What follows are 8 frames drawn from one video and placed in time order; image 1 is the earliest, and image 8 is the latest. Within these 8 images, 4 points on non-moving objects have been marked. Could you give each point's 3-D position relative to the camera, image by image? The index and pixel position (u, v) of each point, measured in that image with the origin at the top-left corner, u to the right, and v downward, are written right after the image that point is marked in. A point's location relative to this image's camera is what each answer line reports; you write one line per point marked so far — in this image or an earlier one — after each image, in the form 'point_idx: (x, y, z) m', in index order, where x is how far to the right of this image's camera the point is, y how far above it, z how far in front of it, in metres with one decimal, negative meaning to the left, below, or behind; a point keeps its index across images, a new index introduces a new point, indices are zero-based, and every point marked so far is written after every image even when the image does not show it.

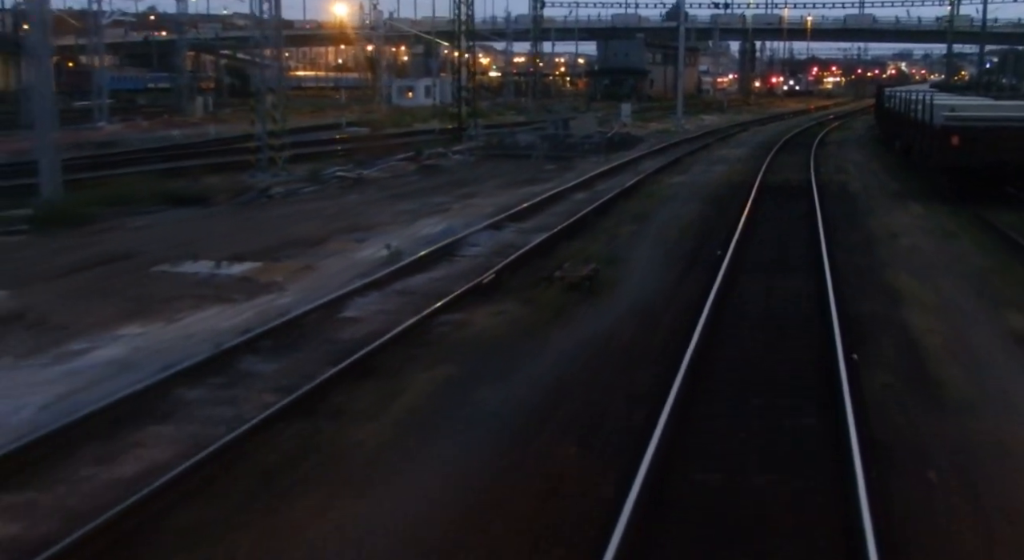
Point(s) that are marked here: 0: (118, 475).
0: (-2.7, -1.3, +7.2) m
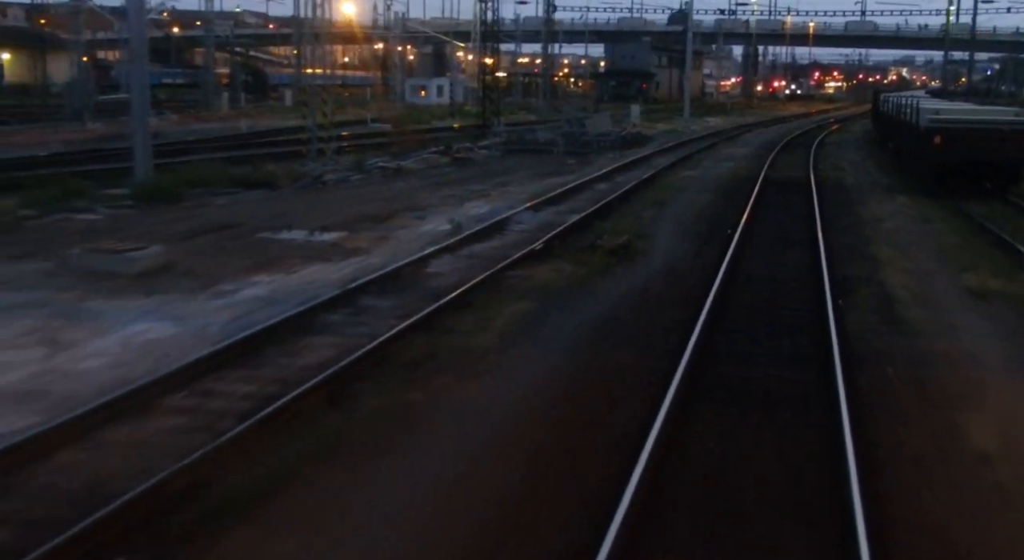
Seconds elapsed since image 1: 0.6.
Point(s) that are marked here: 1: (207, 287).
0: (-2.0, -0.7, +10.0) m
1: (-3.8, -0.1, +13.1) m
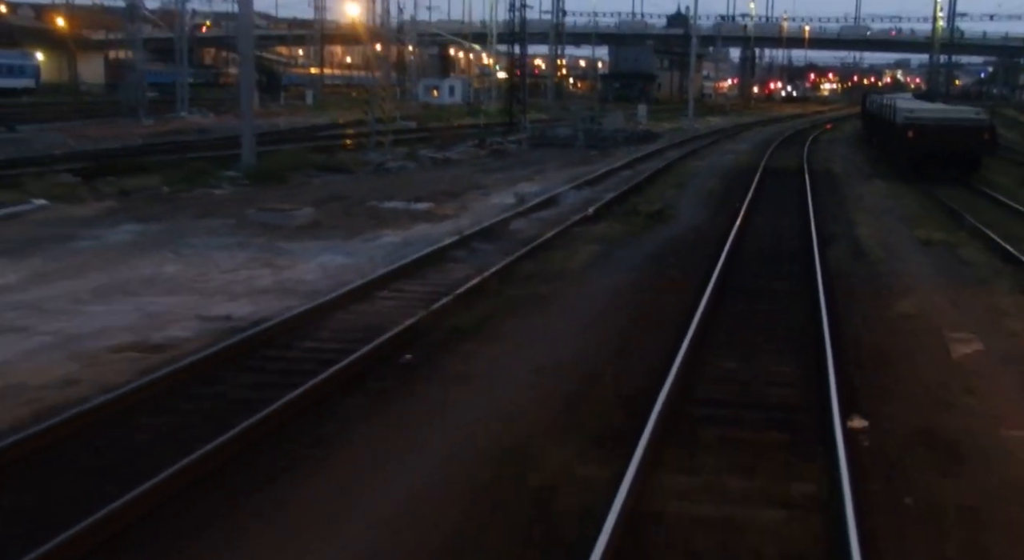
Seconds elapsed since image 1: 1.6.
0: (-0.8, +0.1, +14.6) m
1: (-2.6, +0.7, +17.6) m
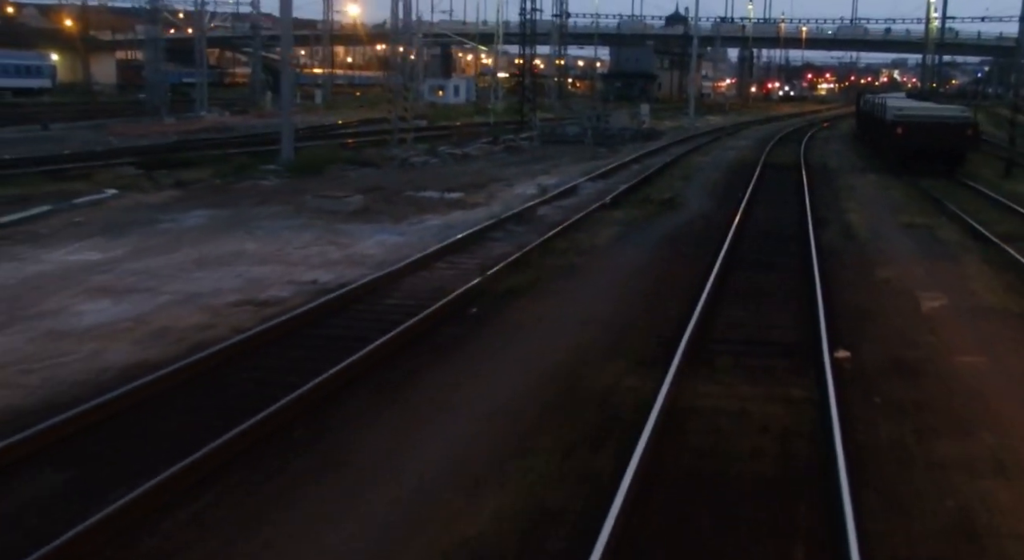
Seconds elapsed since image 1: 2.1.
0: (-0.2, +0.5, +16.8) m
1: (-2.1, +1.1, +19.9) m
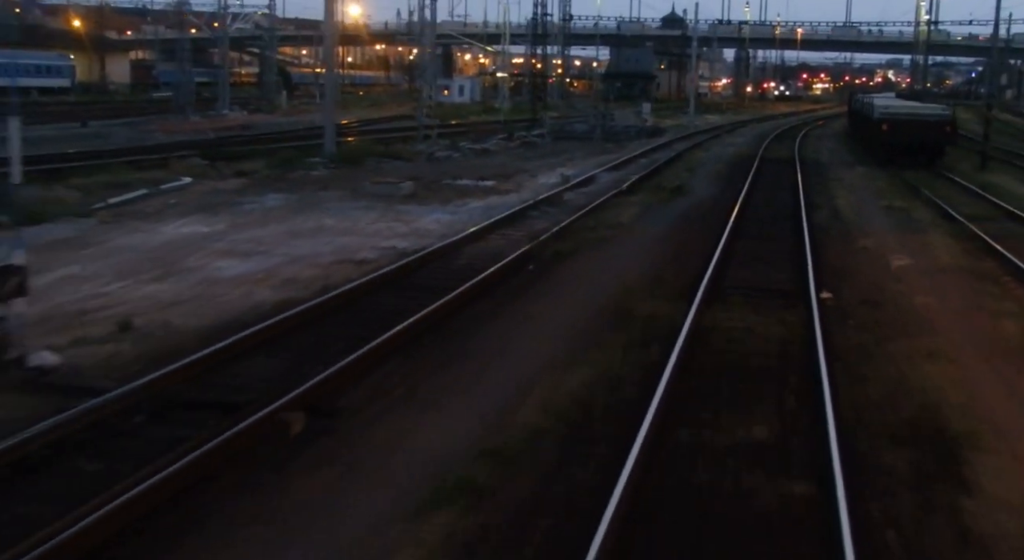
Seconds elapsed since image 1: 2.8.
0: (+0.5, +1.0, +19.8) m
1: (-1.4, +1.7, +22.9) m
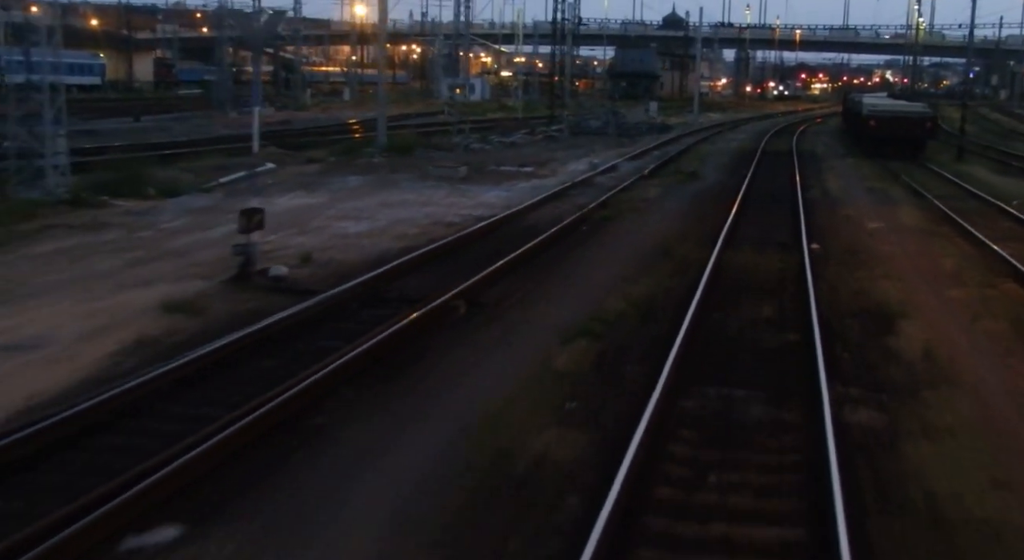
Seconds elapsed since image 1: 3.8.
0: (+1.5, +1.8, +24.1) m
1: (-0.3, +2.5, +27.1) m
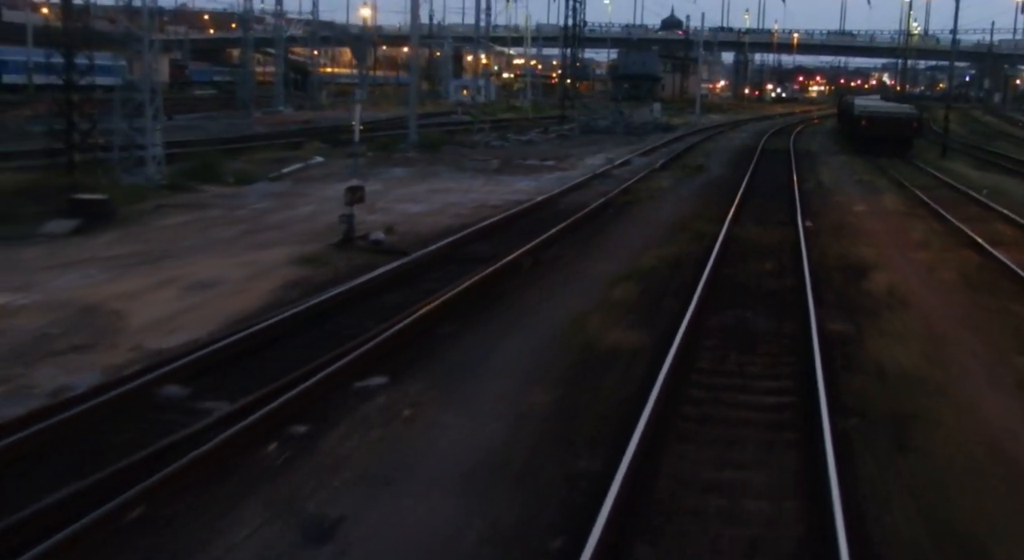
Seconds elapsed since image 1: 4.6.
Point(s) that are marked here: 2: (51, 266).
0: (+2.3, +2.4, +27.4) m
1: (+0.5, +3.0, +30.4) m
2: (-6.4, +0.2, +14.7) m
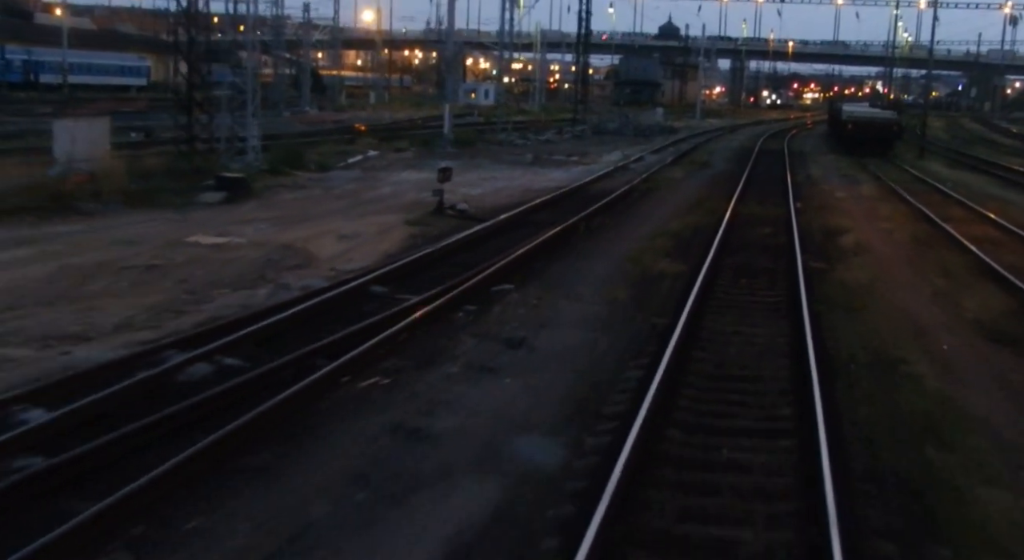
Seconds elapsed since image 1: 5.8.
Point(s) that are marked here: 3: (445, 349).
0: (+3.4, +3.1, +32.1) m
1: (+1.5, +3.7, +35.2) m
2: (-5.2, +1.1, +19.5) m
3: (-0.7, -0.7, +10.9) m
